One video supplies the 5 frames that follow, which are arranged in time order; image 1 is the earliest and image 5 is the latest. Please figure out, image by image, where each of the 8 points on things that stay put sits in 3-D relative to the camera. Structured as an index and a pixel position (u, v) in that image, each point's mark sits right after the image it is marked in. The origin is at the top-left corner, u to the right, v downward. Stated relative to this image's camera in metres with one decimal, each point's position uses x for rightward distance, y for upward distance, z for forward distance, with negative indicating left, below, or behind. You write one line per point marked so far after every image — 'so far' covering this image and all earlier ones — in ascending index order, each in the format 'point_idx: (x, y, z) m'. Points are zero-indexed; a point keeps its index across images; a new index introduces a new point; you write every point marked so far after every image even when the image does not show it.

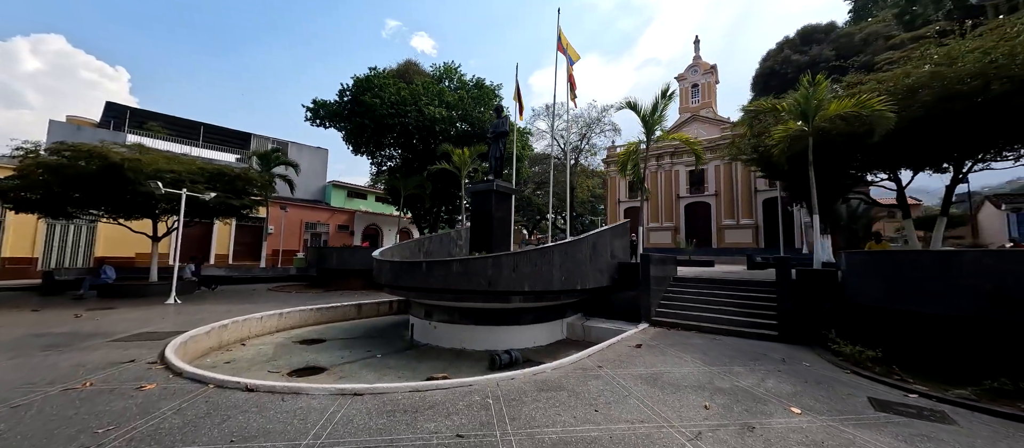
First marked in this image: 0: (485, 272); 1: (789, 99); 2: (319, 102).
0: (-0.5, -0.8, +6.3) m
1: (+5.5, +2.5, +7.1) m
2: (-8.4, +5.3, +15.7) m
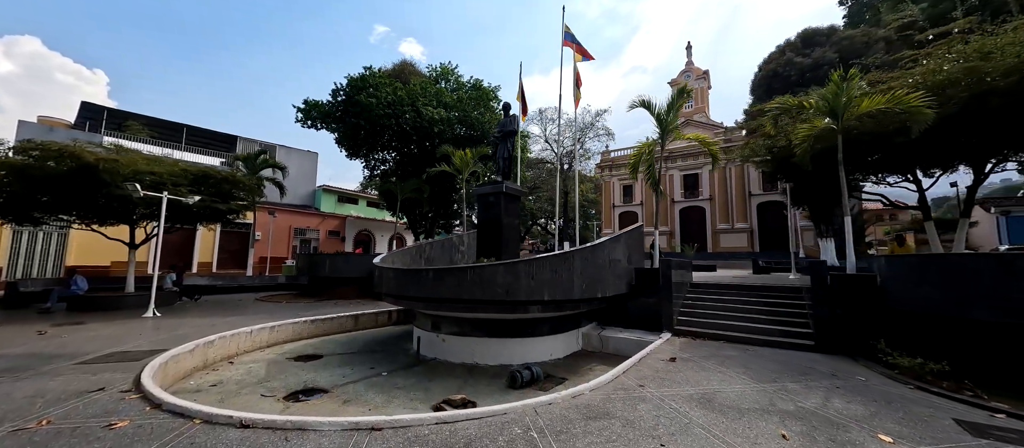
0: (-0.2, -0.9, +5.8) m
1: (+5.8, +2.4, +6.8) m
2: (-8.4, +5.1, +15.0) m
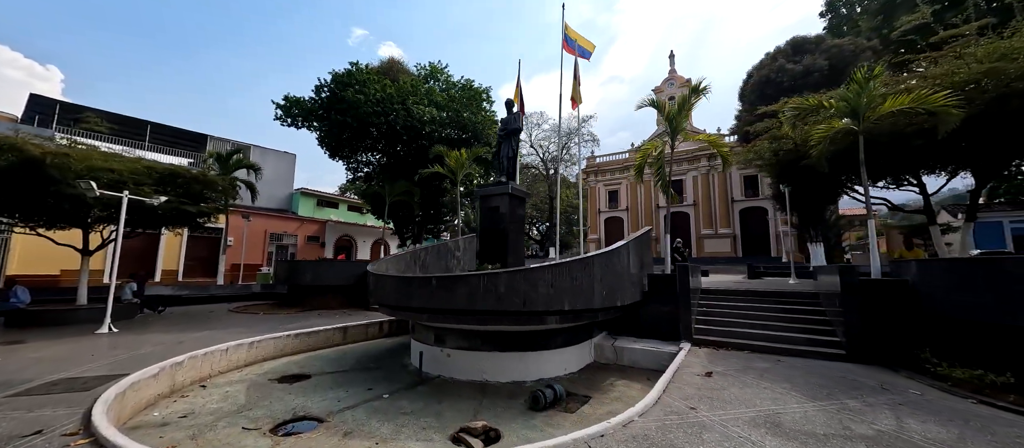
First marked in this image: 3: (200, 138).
0: (+0.1, -0.9, +5.2) m
1: (+5.9, +2.4, +6.6) m
2: (-8.7, +4.9, +14.1) m
3: (-15.9, +4.4, +18.3) m
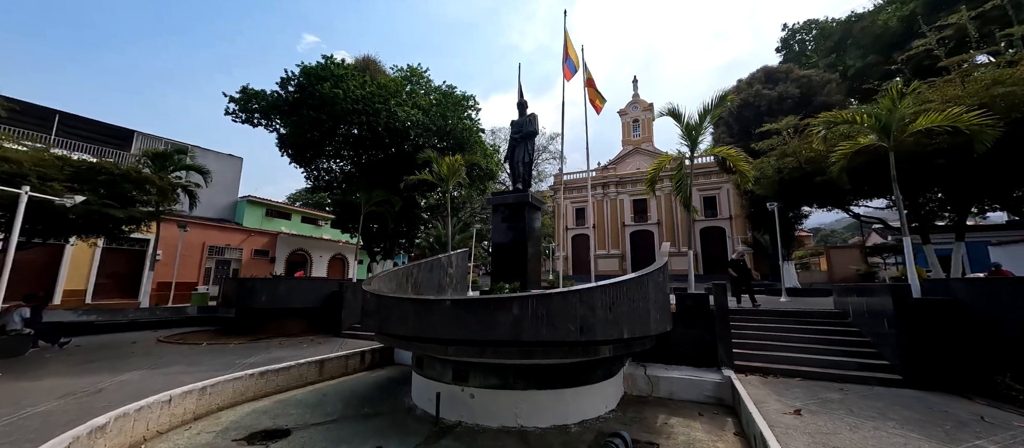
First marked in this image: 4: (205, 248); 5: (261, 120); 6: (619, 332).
0: (+0.7, -1.1, +4.3) m
1: (+6.4, +2.0, +6.6) m
2: (-9.0, +4.5, +12.3) m
3: (-16.6, +4.0, +15.5) m
4: (-14.2, -1.1, +16.6) m
5: (-8.9, +3.7, +12.8) m
6: (+1.3, -1.4, +4.6) m
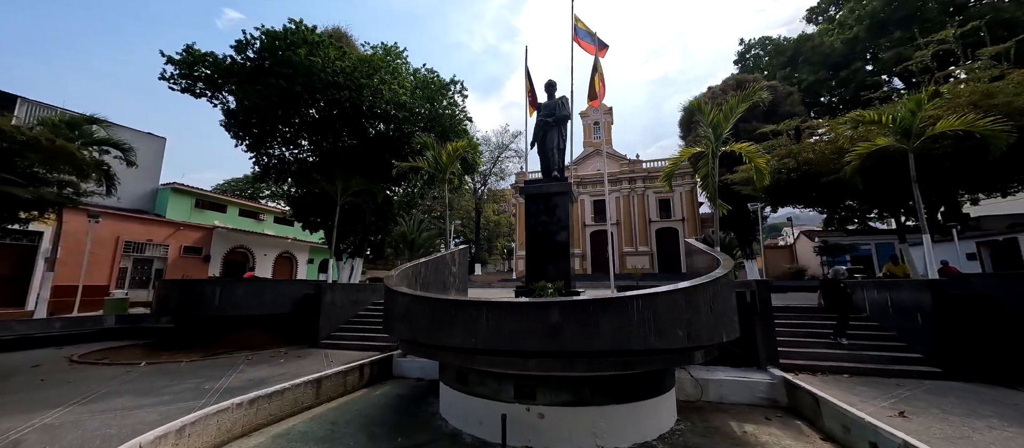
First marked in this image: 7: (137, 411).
0: (+1.8, -1.0, +3.8) m
1: (+7.1, +2.1, +6.9) m
2: (-9.0, +4.8, +10.2) m
3: (-17.1, +4.4, +12.2) m
4: (-14.9, -0.7, +13.6) m
5: (-9.0, +3.9, +10.6) m
6: (+2.3, -1.3, +4.1) m
7: (-4.5, -2.3, +4.3) m
